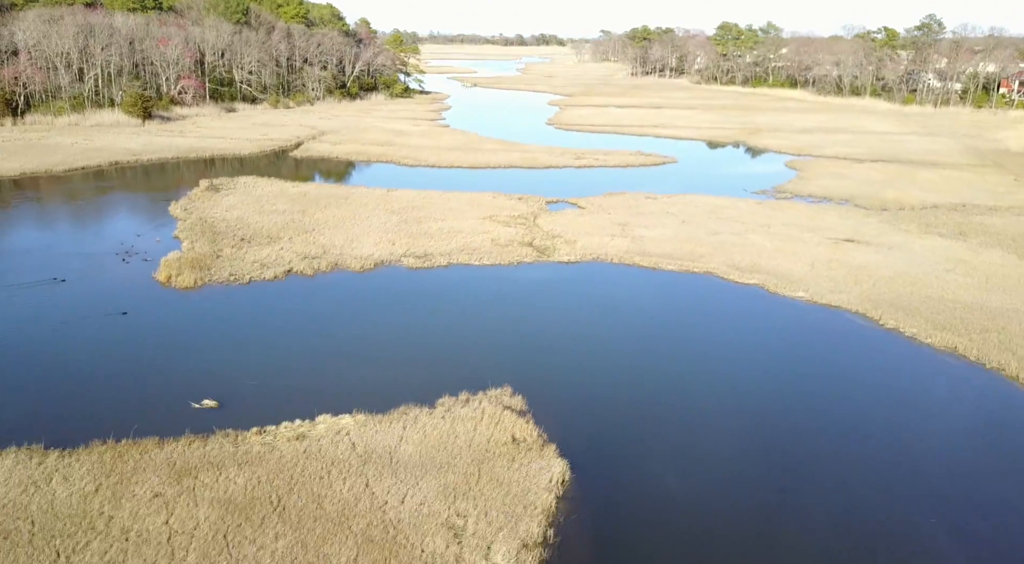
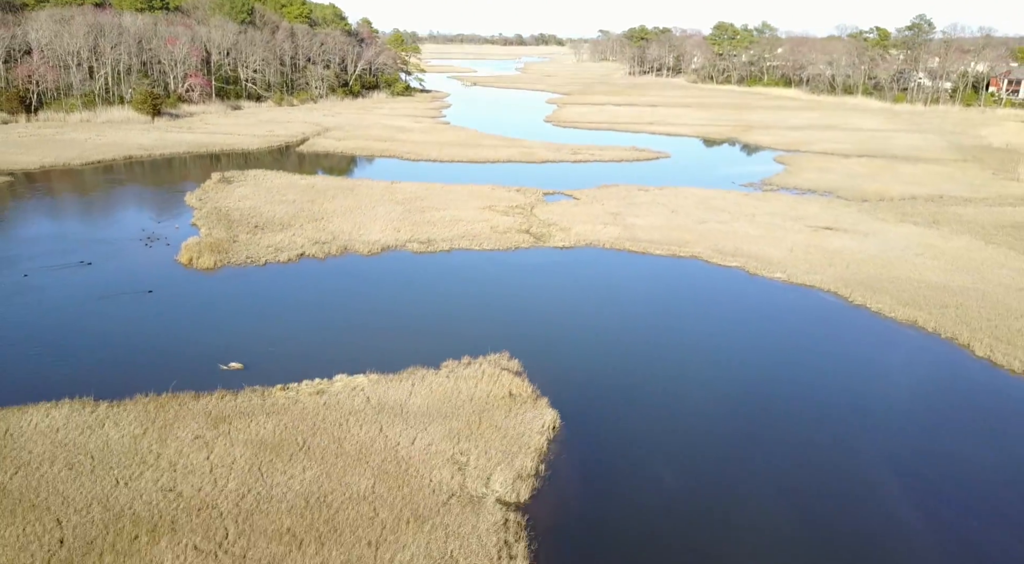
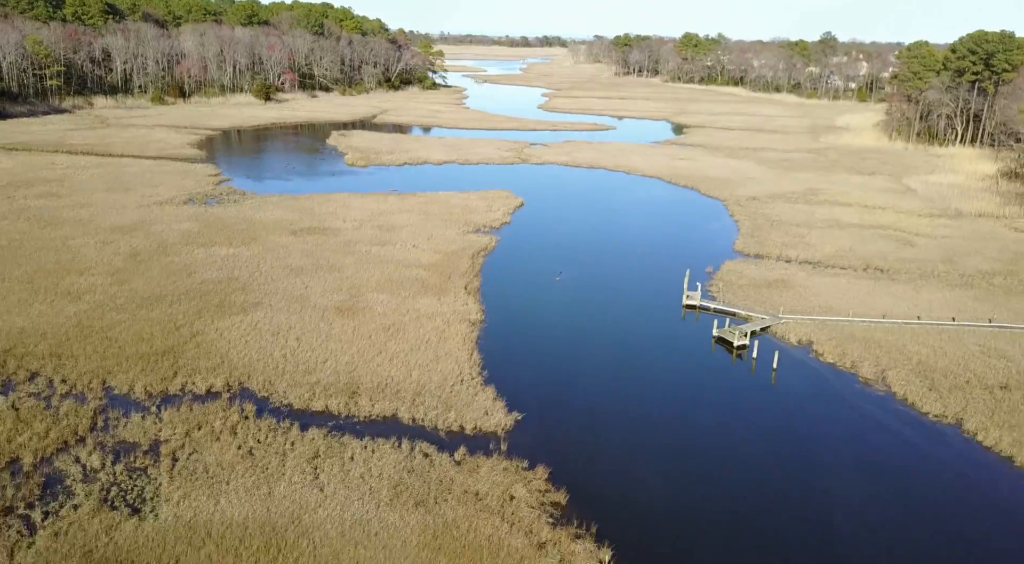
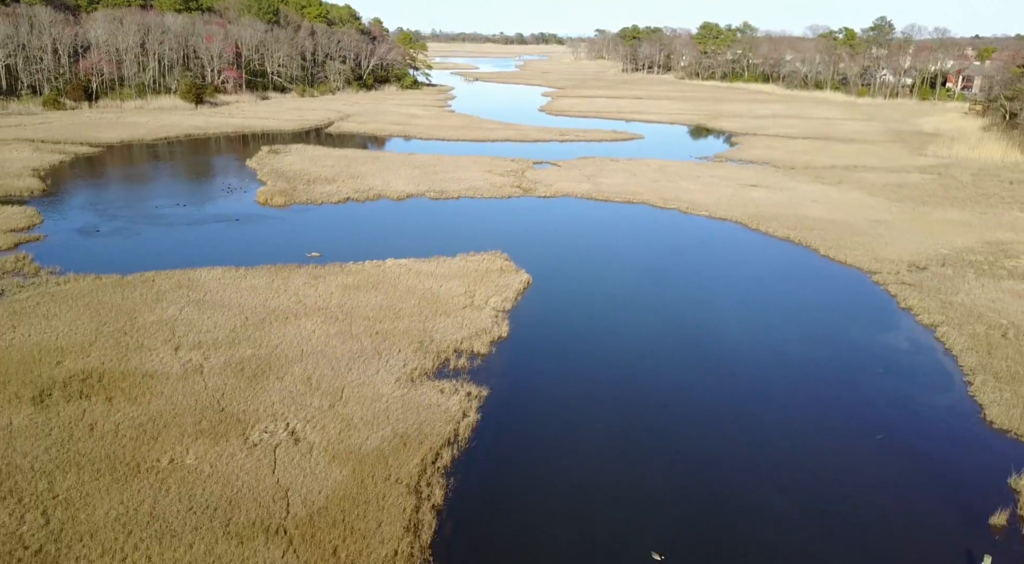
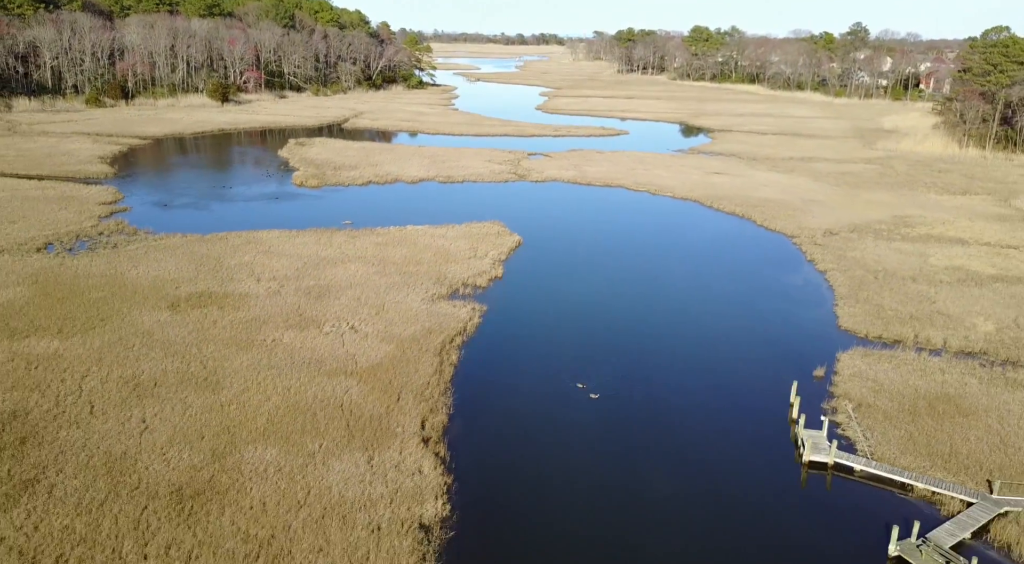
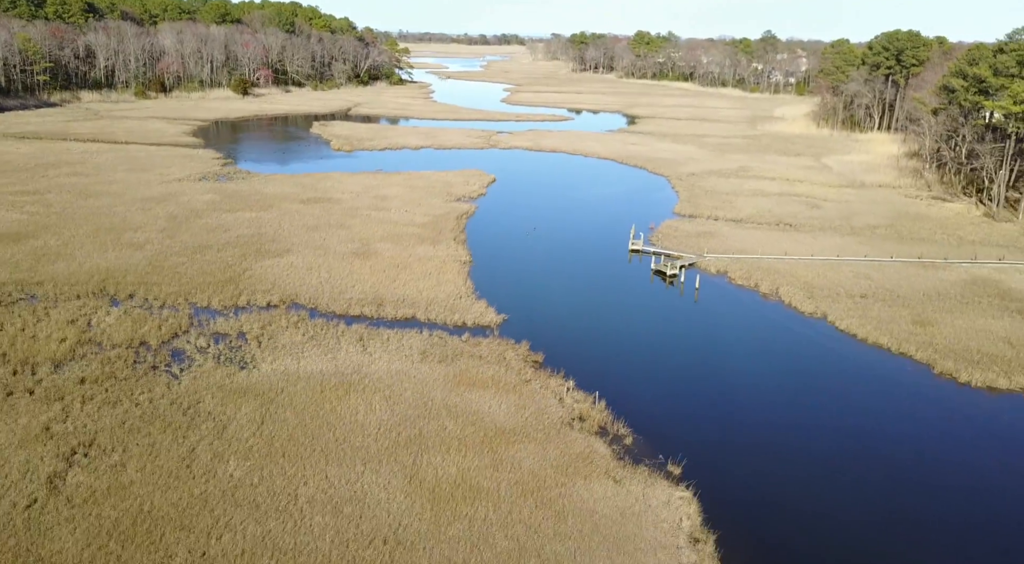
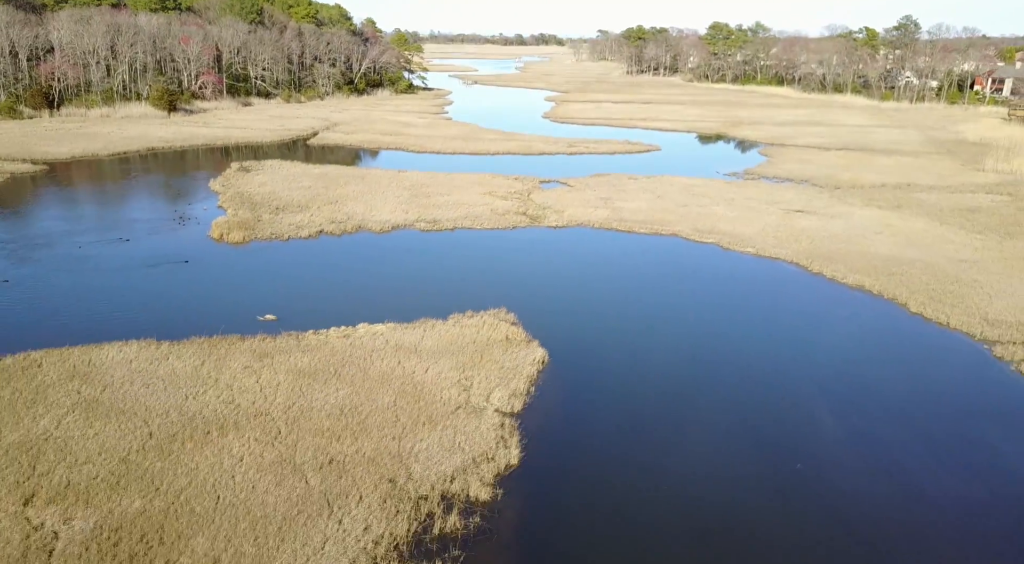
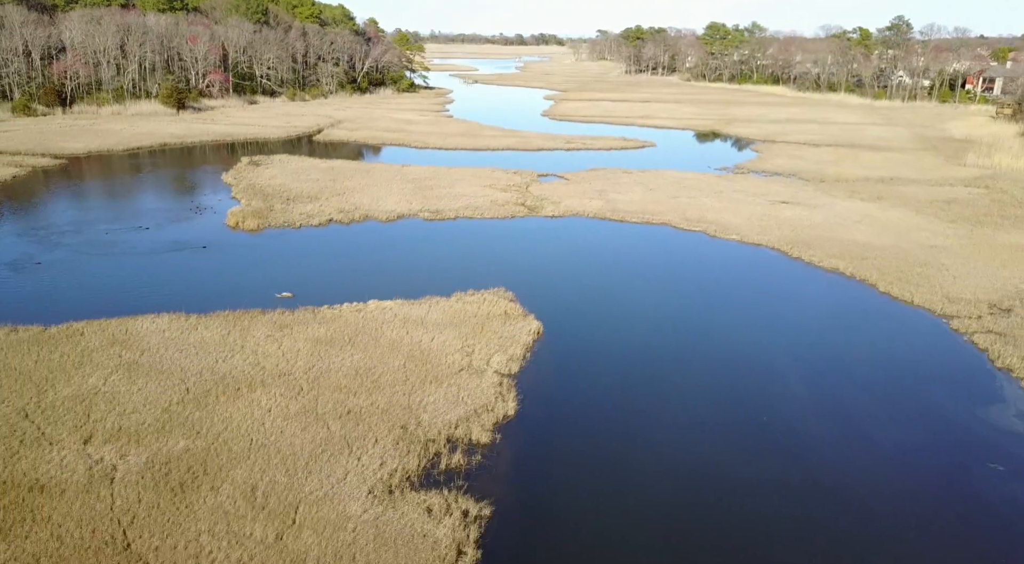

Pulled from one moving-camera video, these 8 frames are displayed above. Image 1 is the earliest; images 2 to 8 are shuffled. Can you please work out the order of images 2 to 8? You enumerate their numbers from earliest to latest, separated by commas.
2, 7, 8, 4, 5, 3, 6
